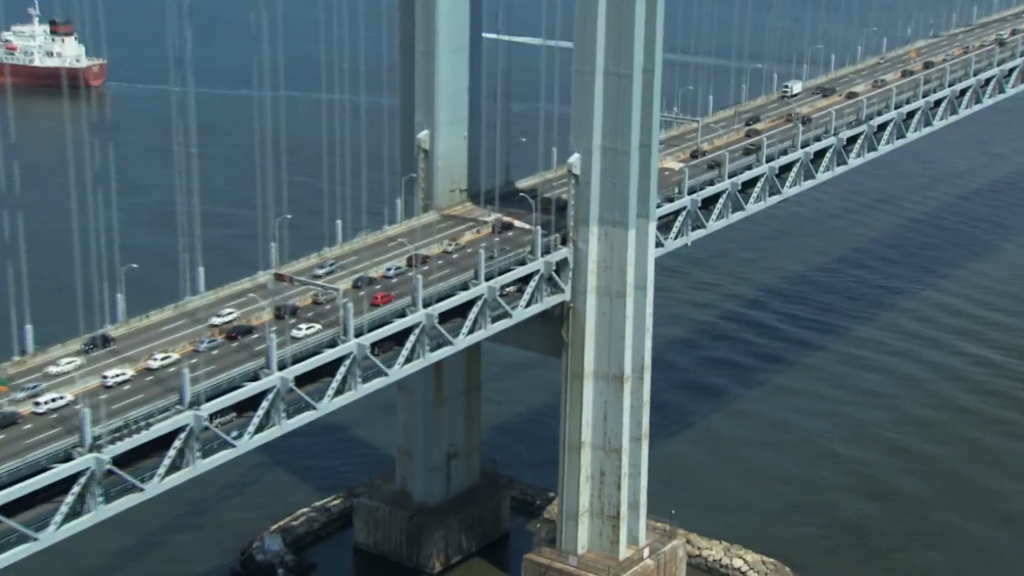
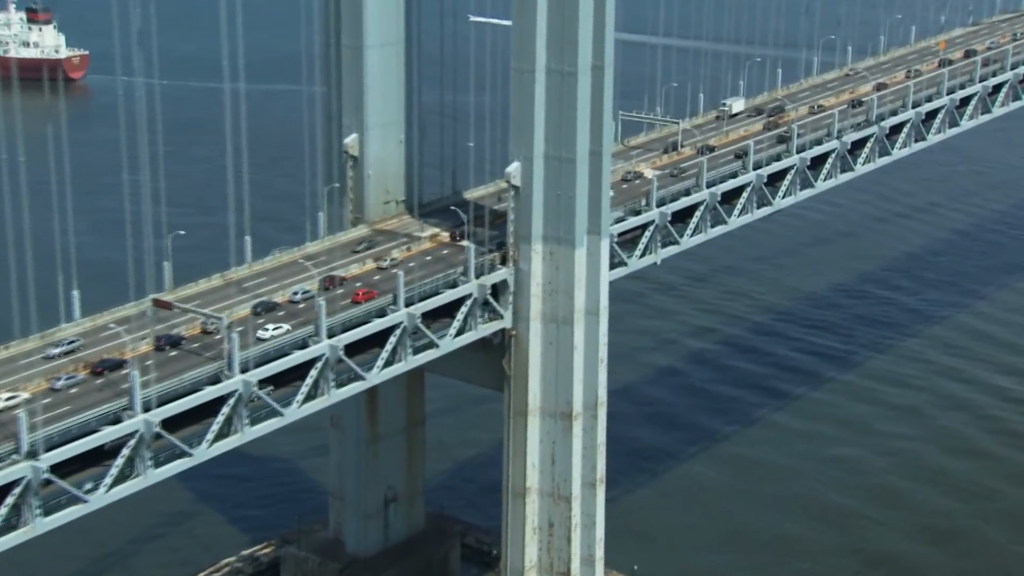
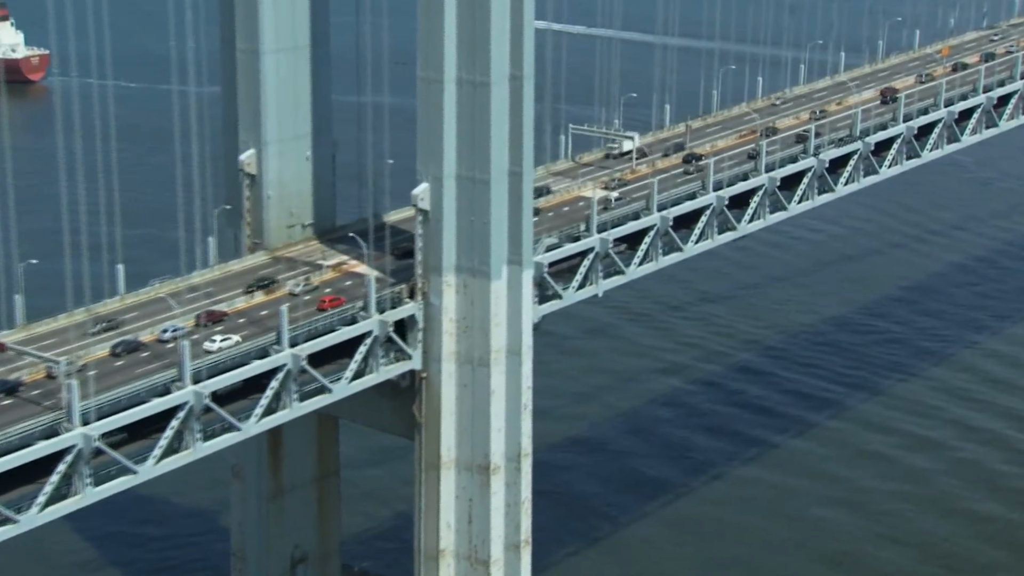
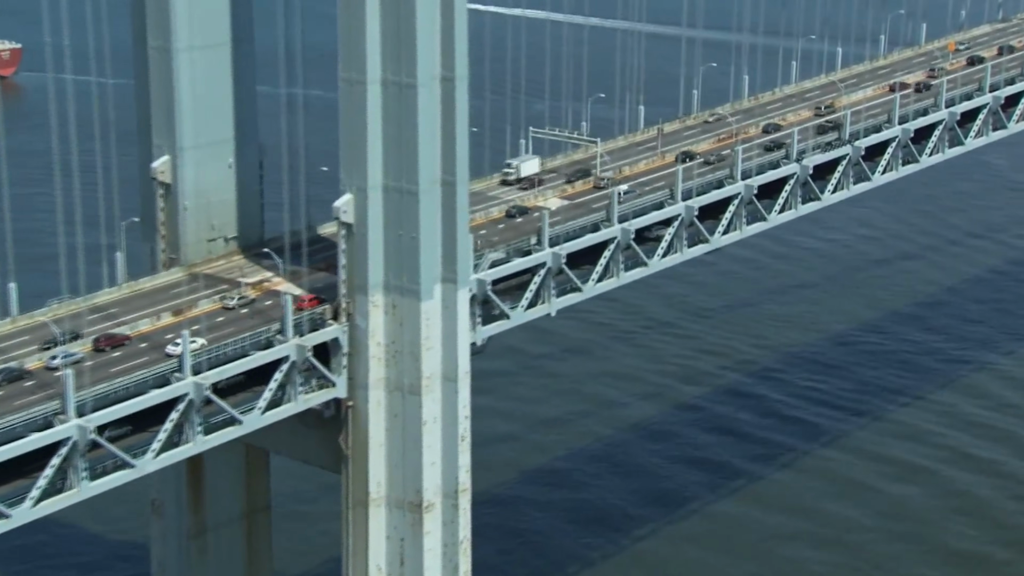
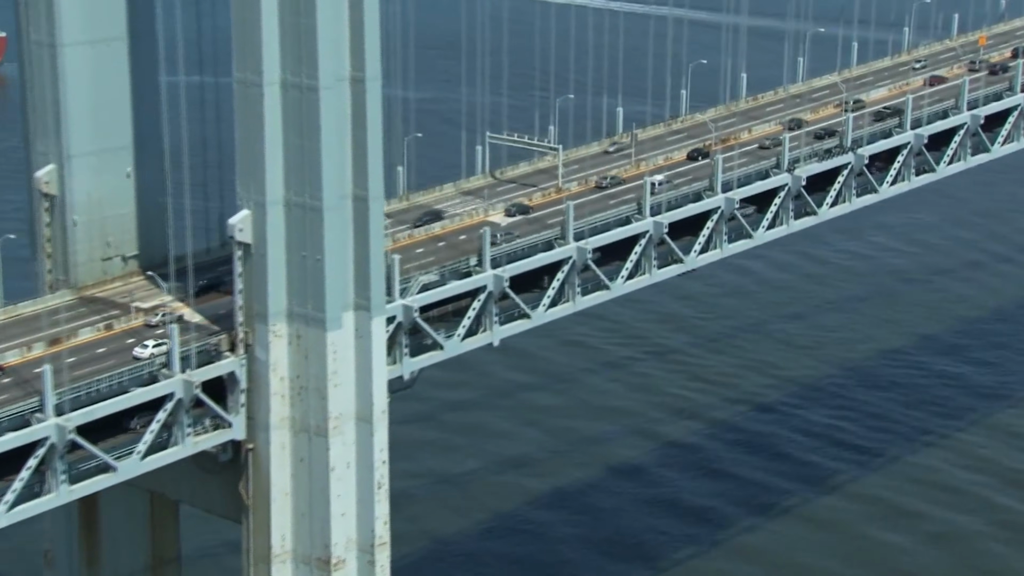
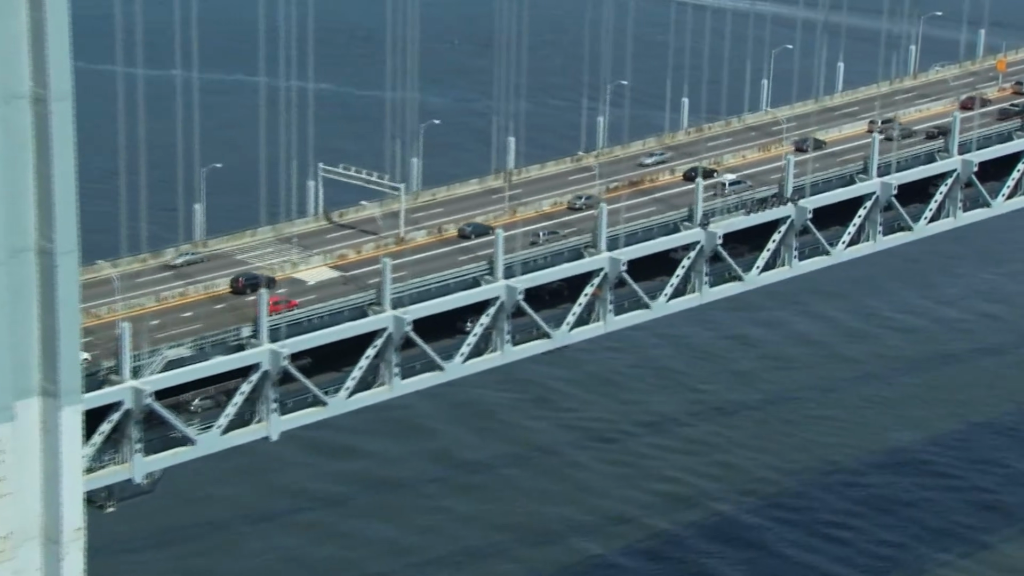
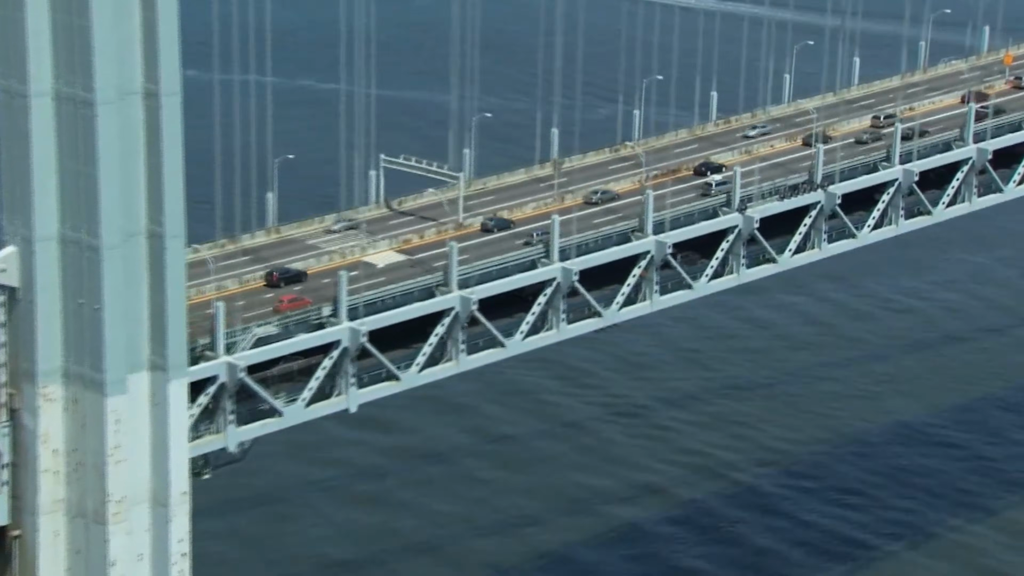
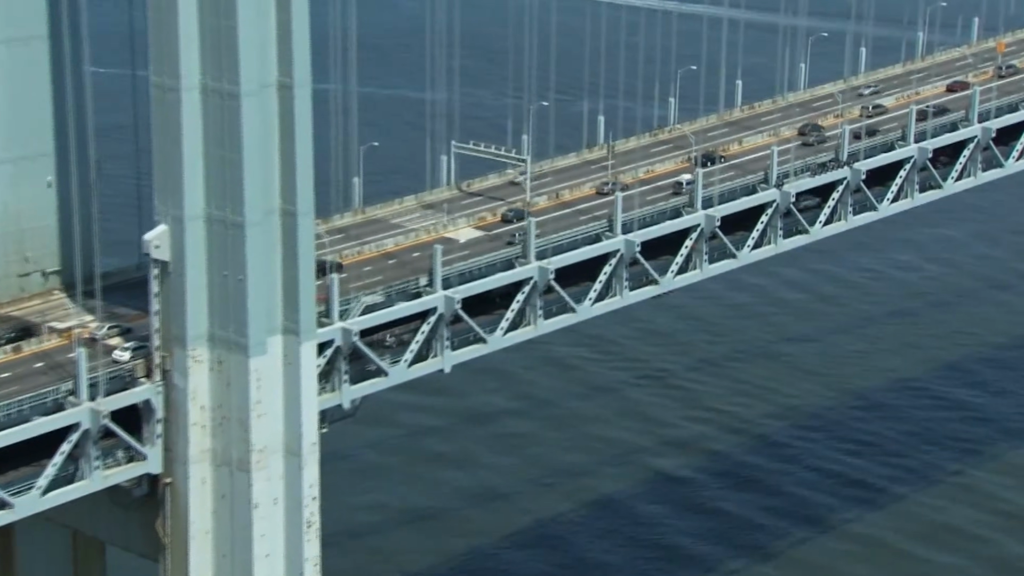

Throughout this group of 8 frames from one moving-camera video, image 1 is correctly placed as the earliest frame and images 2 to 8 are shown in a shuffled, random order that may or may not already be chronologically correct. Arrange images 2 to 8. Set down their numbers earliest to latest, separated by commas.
2, 3, 4, 5, 8, 7, 6
